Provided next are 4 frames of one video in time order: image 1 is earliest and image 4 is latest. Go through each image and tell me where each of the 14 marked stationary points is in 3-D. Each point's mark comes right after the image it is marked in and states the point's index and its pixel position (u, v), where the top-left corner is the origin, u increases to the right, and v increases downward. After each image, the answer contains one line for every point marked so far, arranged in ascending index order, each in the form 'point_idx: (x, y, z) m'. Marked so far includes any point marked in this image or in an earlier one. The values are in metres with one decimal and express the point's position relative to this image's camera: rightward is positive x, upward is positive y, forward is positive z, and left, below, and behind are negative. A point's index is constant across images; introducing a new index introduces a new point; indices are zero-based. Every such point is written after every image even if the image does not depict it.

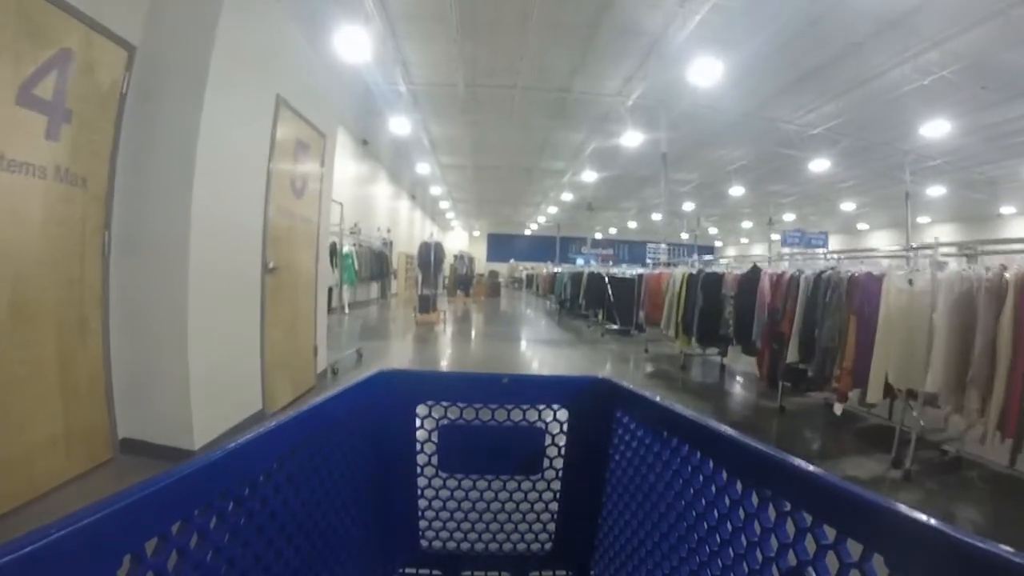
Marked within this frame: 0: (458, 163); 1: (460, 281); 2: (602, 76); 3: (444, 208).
0: (-1.1, +2.8, +10.2) m
1: (-1.5, +0.2, +13.3) m
2: (+1.0, +2.4, +5.4) m
3: (-2.7, +3.2, +18.7) m
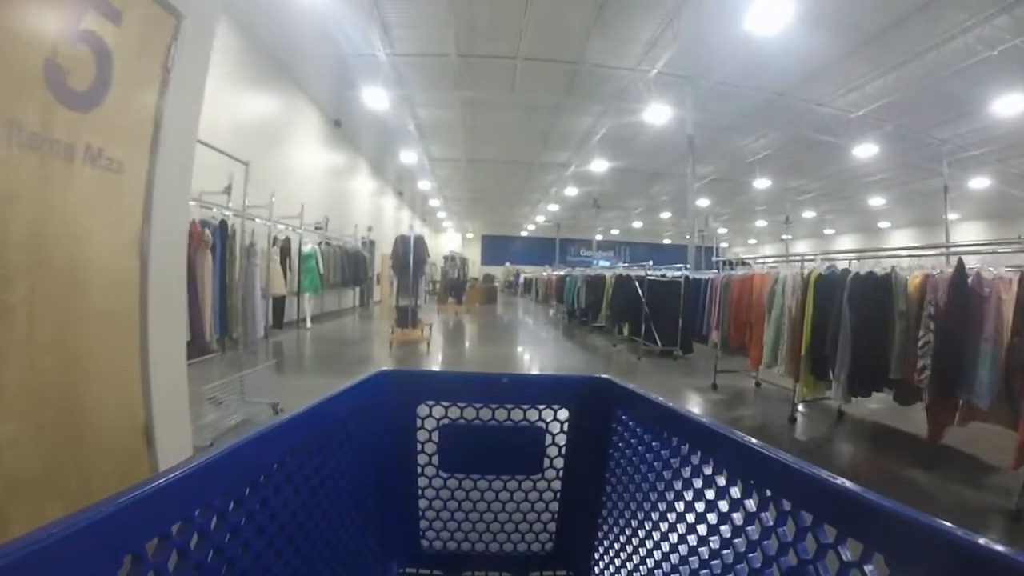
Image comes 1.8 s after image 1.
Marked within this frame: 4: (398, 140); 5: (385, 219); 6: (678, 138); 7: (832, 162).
0: (-1.2, +2.6, +9.3) m
1: (-1.6, +0.1, +12.4) m
2: (+1.0, +2.4, +4.5) m
3: (-2.9, +3.0, +17.8) m
4: (-2.1, +2.7, +8.7) m
5: (-3.4, +1.8, +12.4) m
6: (+2.6, +2.4, +7.5) m
7: (+5.6, +2.3, +8.3) m
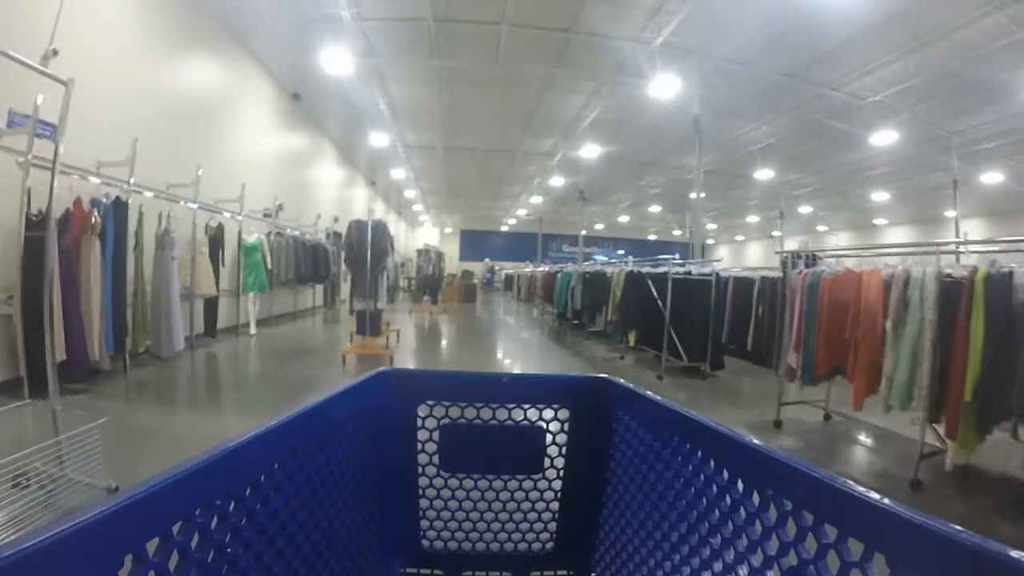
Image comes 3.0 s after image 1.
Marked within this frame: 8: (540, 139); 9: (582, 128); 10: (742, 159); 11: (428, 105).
0: (-1.6, +2.7, +8.7) m
1: (-2.1, +0.1, +11.8) m
2: (+0.9, +2.4, +4.0) m
3: (-3.6, +3.1, +17.1) m
4: (-2.4, +2.8, +8.0) m
5: (-3.9, +1.9, +11.7) m
6: (+2.4, +2.4, +7.0) m
7: (+5.3, +2.3, +8.0) m
8: (+0.5, +2.5, +8.1) m
9: (+1.1, +2.4, +7.3) m
10: (+4.3, +2.4, +9.0) m
11: (-1.2, +2.6, +6.8) m
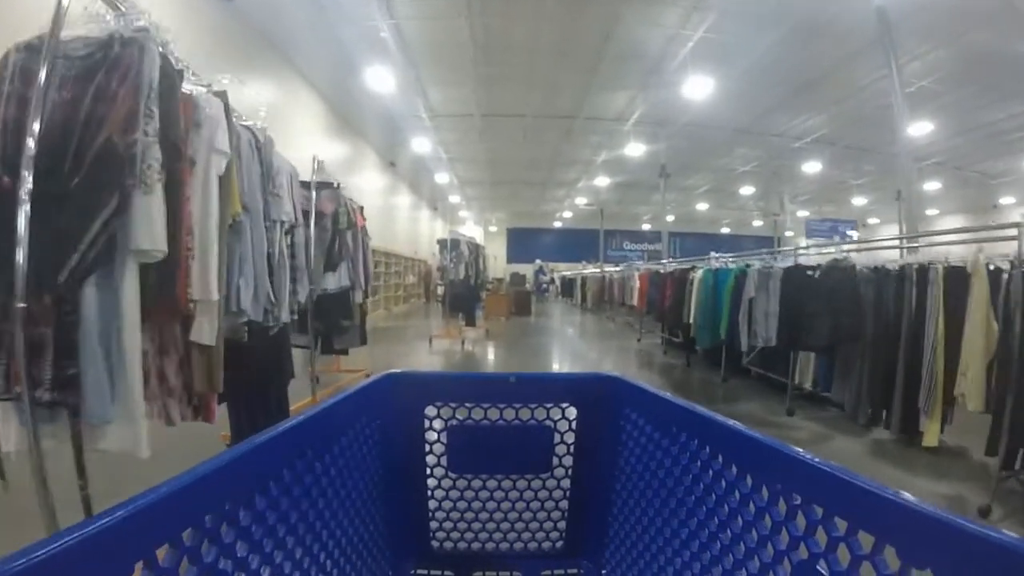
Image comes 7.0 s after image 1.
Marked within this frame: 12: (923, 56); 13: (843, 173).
0: (-0.7, +2.6, +7.1) m
1: (-0.9, 0.0, +10.3) m
2: (+1.3, +2.3, +2.3) m
3: (-2.0, +2.9, +15.7) m
4: (-1.6, +2.6, +6.5) m
5: (-2.7, +1.7, +10.3) m
6: (+3.0, +2.4, +5.1) m
7: (+6.0, +2.4, +5.7) m
8: (+1.2, +2.5, +6.3) m
9: (+1.7, +2.4, +5.5) m
10: (+5.1, +2.4, +6.9) m
11: (-0.6, +2.5, +5.2) m
12: (+4.7, +2.6, +5.4) m
13: (+7.2, +2.4, +10.4) m
